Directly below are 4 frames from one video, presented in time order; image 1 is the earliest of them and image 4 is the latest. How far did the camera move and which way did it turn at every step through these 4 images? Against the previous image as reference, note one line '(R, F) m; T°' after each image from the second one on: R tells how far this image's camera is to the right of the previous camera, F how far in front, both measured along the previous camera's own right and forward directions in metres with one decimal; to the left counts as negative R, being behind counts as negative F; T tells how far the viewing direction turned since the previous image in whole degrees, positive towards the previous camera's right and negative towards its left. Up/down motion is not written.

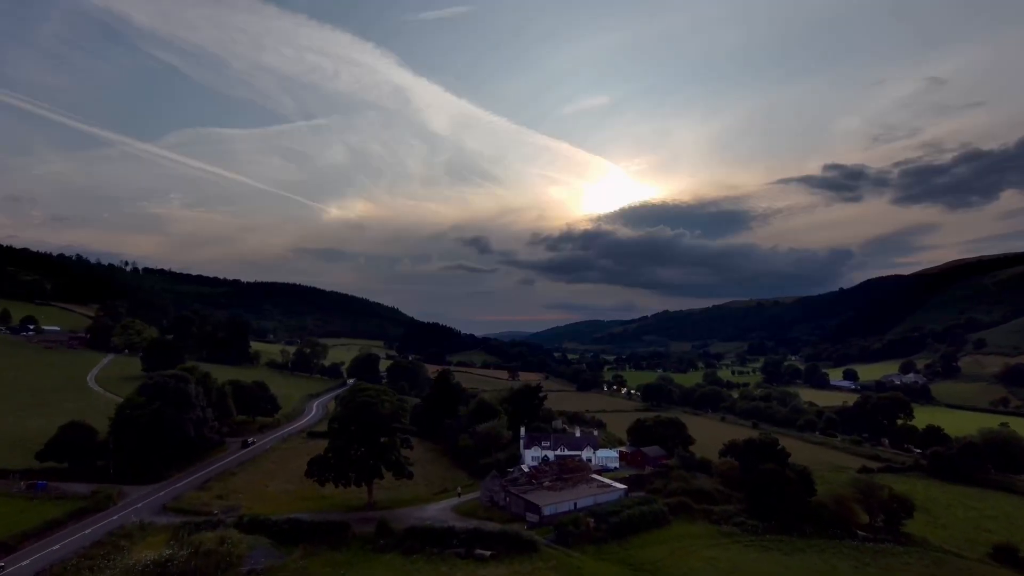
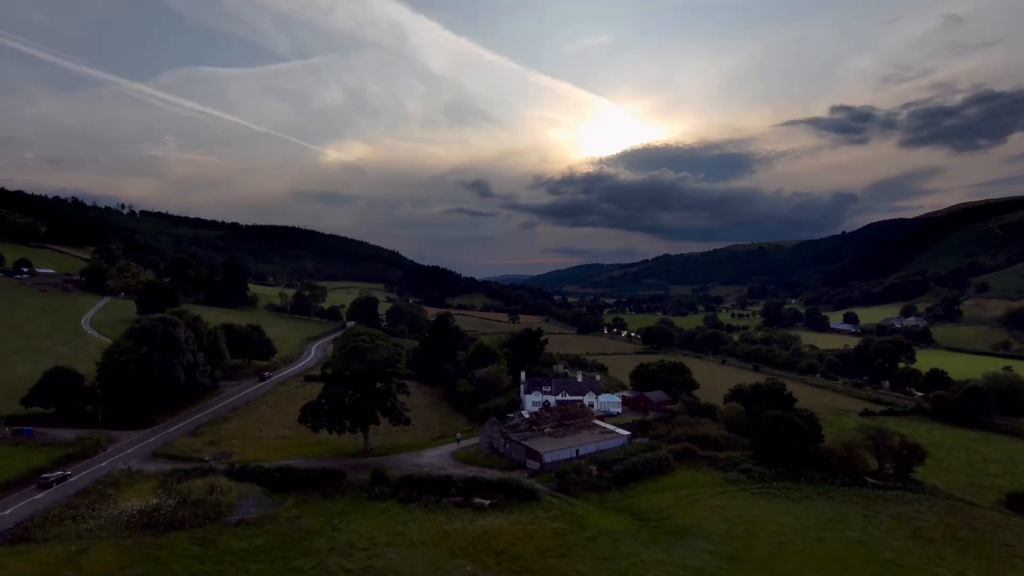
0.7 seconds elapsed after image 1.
(0.0, +2.3) m; 0°
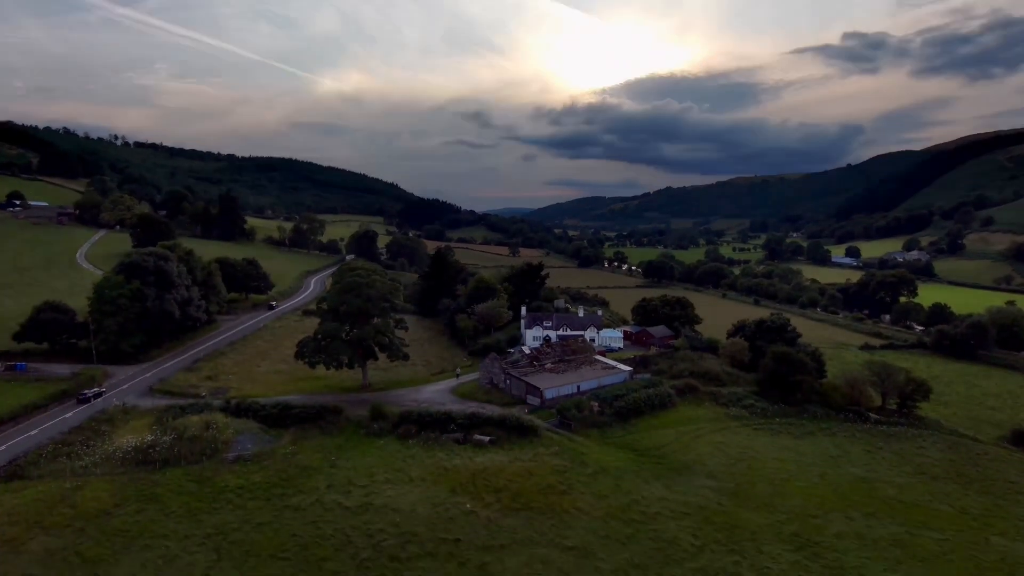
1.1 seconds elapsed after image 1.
(0.0, +1.4) m; 0°
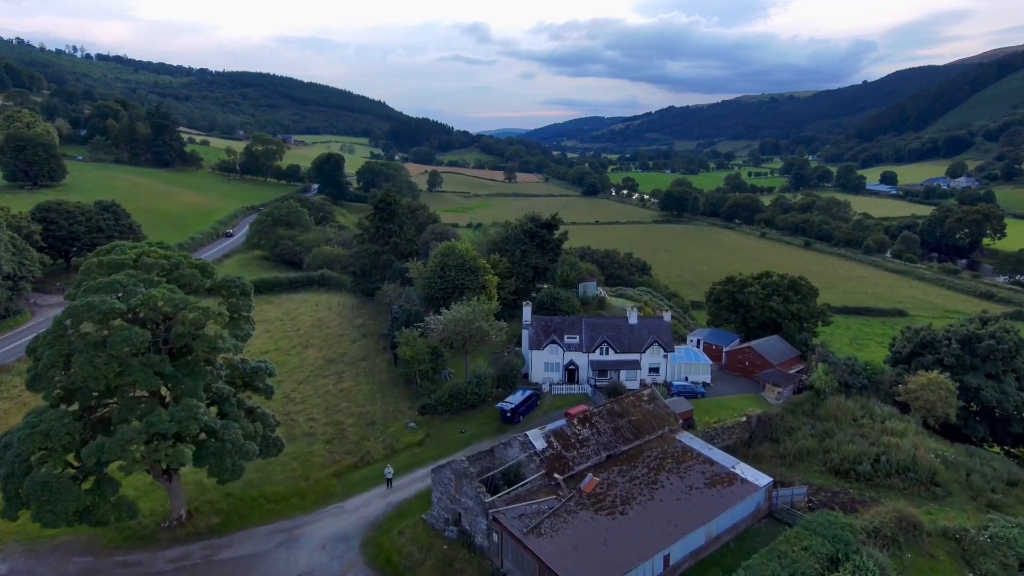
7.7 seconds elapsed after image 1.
(+0.1, +25.6) m; 0°
